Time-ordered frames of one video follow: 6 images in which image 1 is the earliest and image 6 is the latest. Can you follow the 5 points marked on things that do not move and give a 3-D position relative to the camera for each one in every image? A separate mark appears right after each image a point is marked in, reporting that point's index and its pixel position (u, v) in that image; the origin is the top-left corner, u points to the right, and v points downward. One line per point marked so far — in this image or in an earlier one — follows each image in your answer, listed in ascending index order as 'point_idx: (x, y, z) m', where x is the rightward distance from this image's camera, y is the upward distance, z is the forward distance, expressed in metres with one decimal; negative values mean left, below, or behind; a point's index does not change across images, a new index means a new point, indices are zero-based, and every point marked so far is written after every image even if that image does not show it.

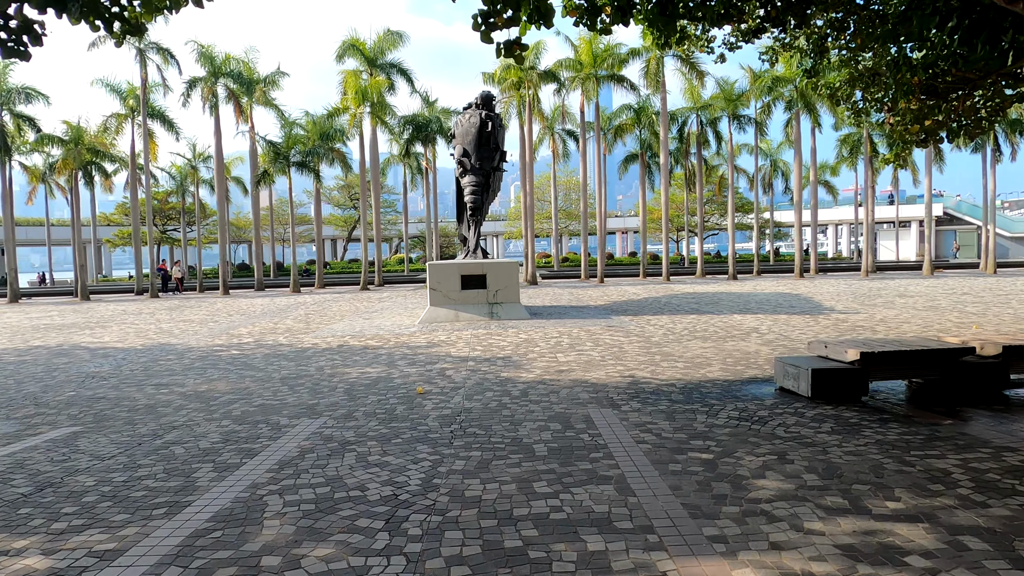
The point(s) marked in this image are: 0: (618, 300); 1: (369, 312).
0: (+2.7, -0.3, +17.4) m
1: (-3.3, -0.6, +15.5) m
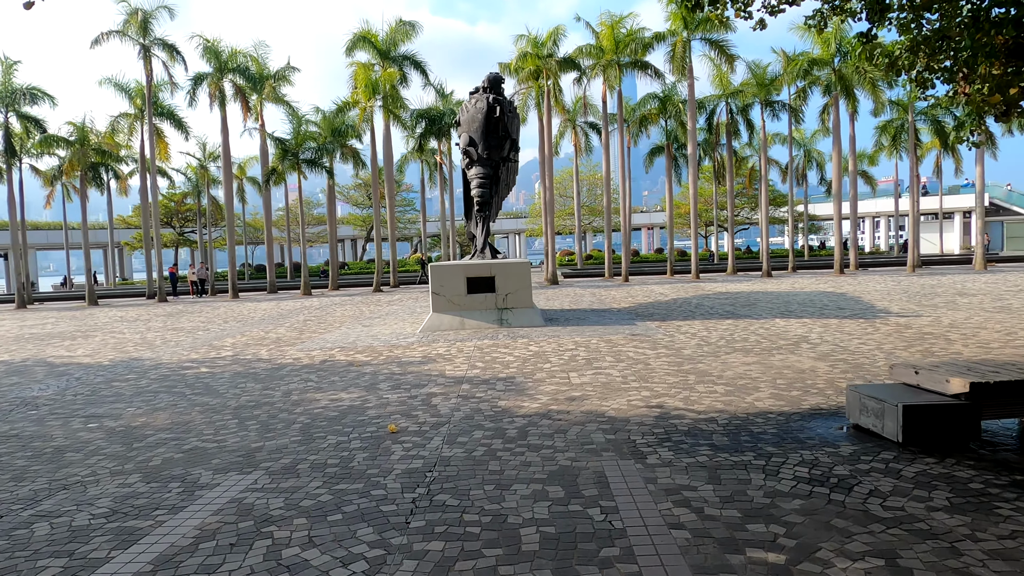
0: (+3.1, -0.3, +15.9) m
1: (-3.0, -0.6, +14.4) m
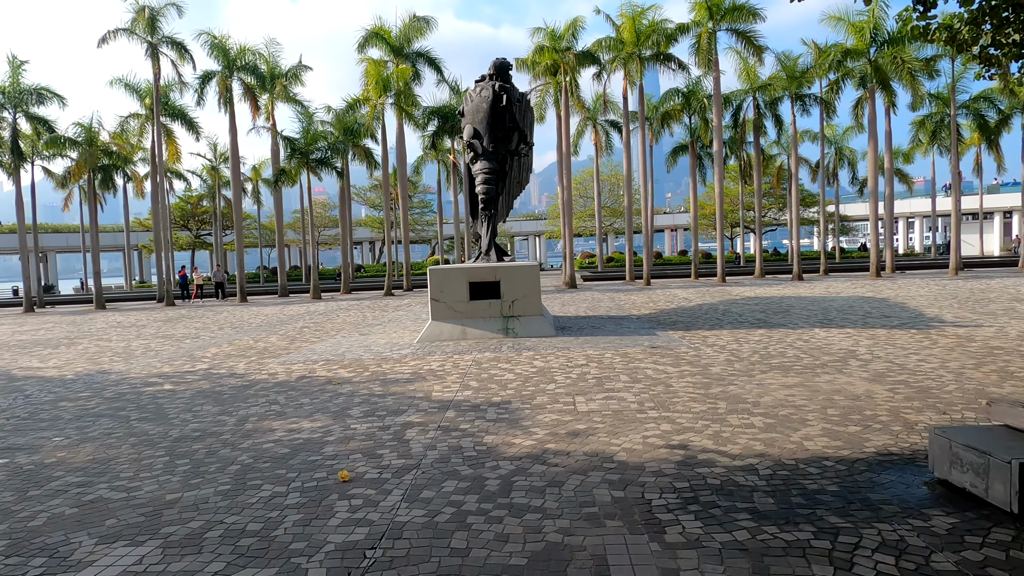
0: (+3.4, -0.4, +14.8) m
1: (-2.8, -0.7, +13.4) m
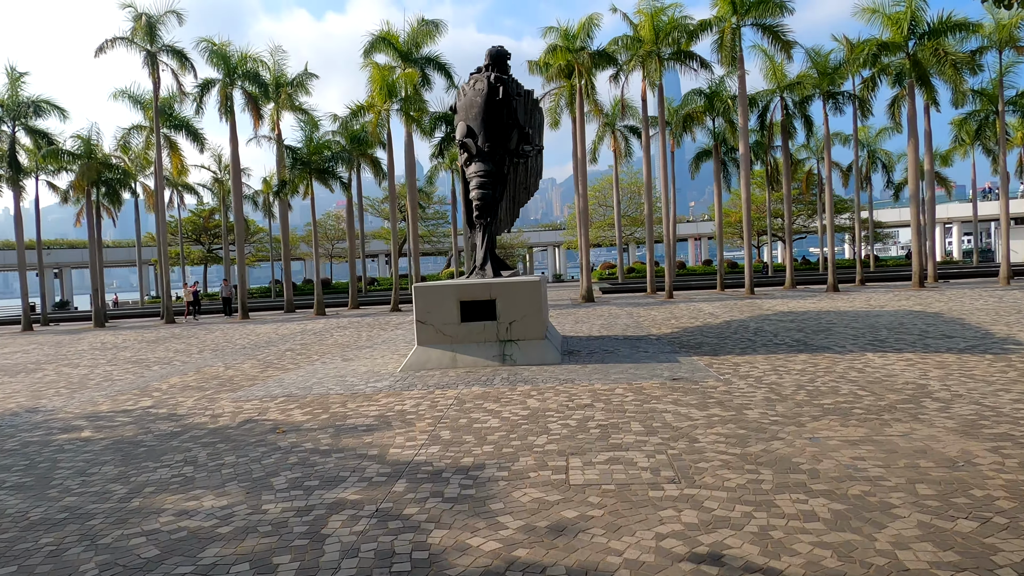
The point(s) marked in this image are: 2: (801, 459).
0: (+3.5, -0.7, +13.3) m
1: (-2.7, -1.1, +12.1) m
2: (+1.8, -1.1, +4.3) m
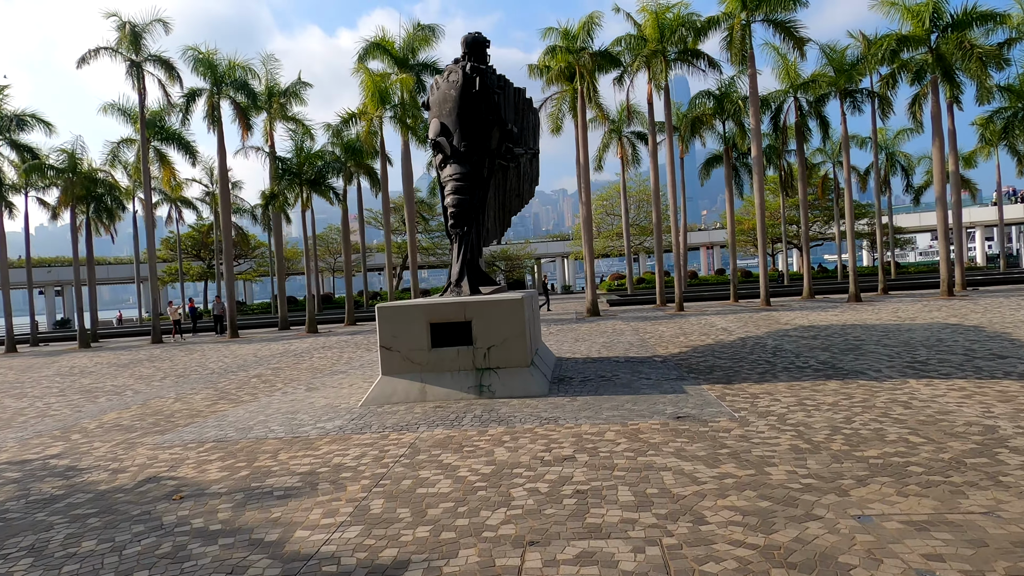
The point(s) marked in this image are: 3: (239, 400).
0: (+3.3, -1.0, +12.0) m
1: (-2.9, -1.4, +10.9) m
2: (+1.5, -1.2, +3.0) m
3: (-3.6, -1.4, +8.9) m
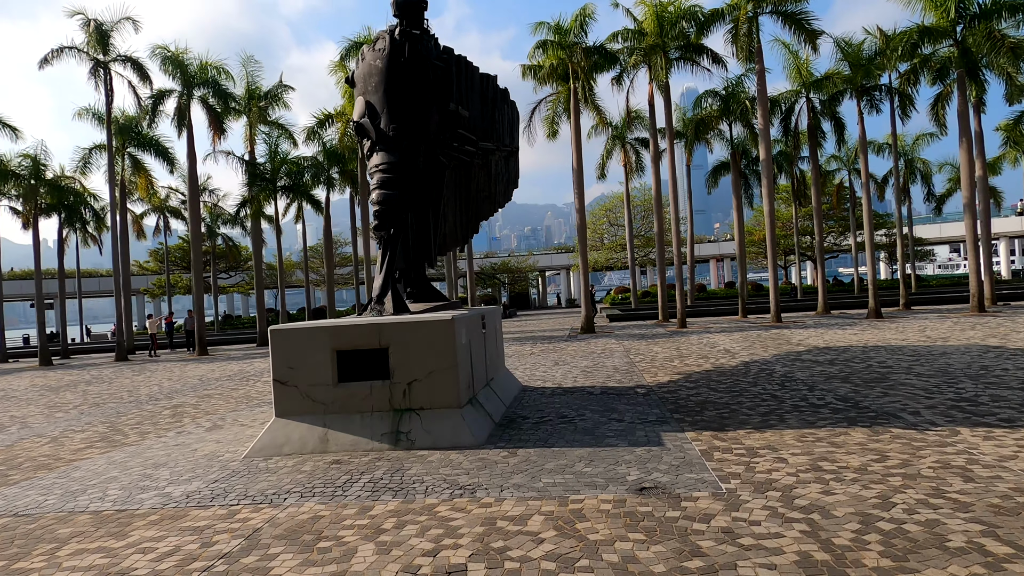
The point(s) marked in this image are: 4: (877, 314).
0: (+2.8, -1.2, +10.2) m
1: (-3.4, -1.6, +9.3) m
2: (+0.8, -1.3, +1.3) m
3: (-4.2, -1.6, +7.2) m
4: (+10.0, -0.7, +18.5) m
